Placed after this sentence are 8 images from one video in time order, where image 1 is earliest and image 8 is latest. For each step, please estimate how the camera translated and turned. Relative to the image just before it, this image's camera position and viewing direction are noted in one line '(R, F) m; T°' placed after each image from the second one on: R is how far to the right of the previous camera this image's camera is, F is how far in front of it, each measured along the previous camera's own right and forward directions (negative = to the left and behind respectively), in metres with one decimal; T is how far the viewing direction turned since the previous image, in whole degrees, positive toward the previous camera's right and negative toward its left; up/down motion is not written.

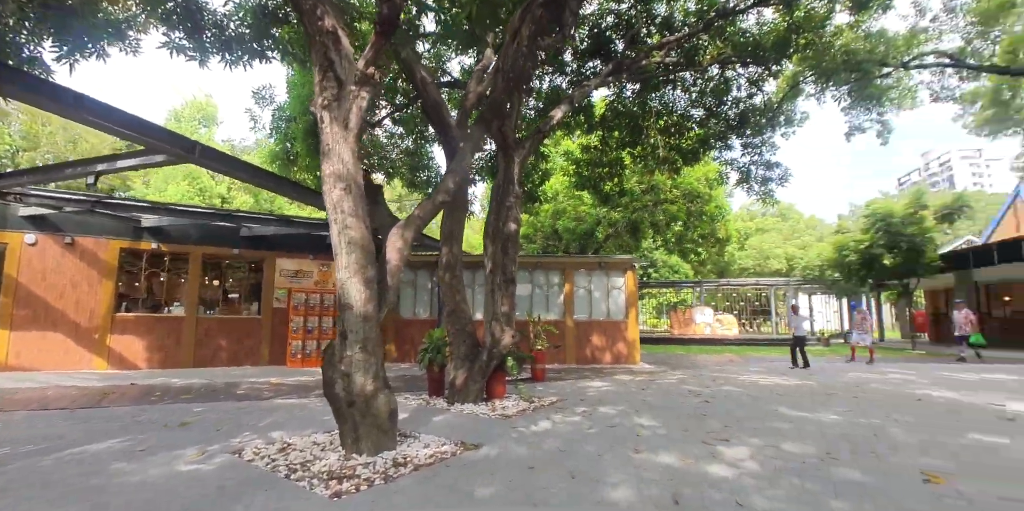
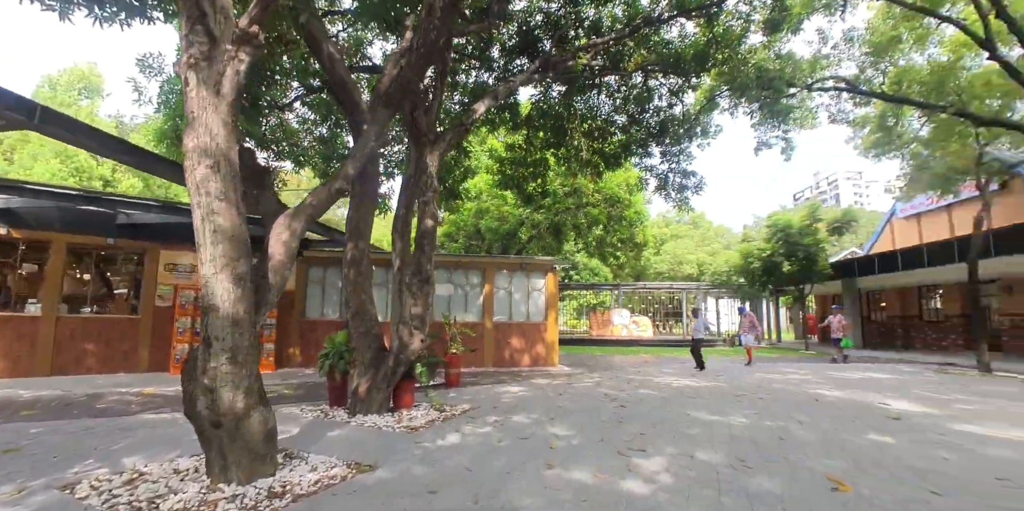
(+0.2, +0.4) m; +9°
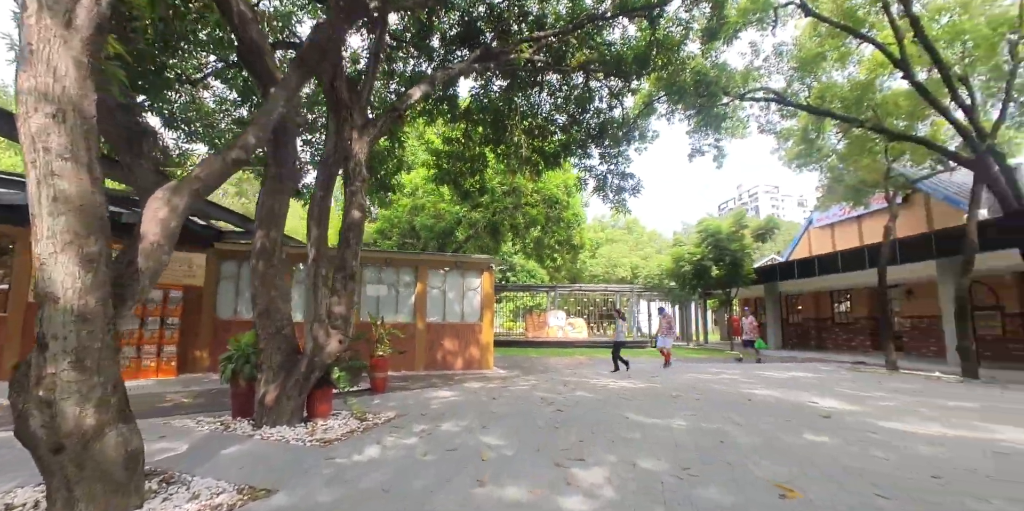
(+0.1, +0.4) m; +8°
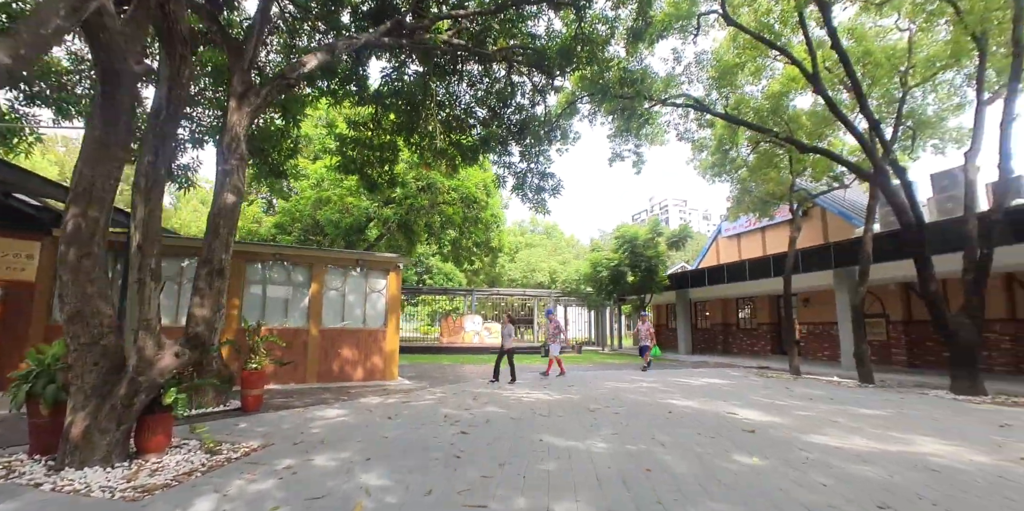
(+0.2, +0.8) m; +10°
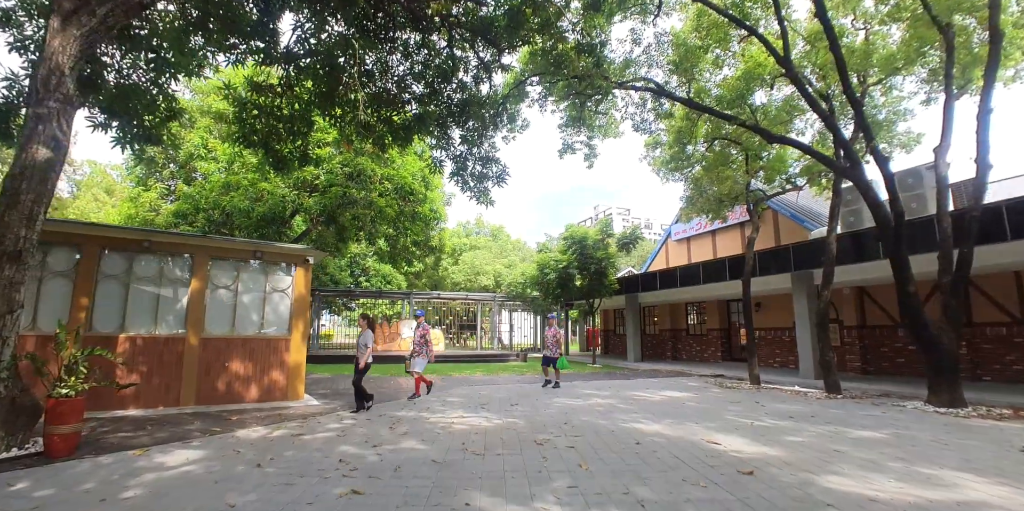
(+0.2, +1.4) m; +7°
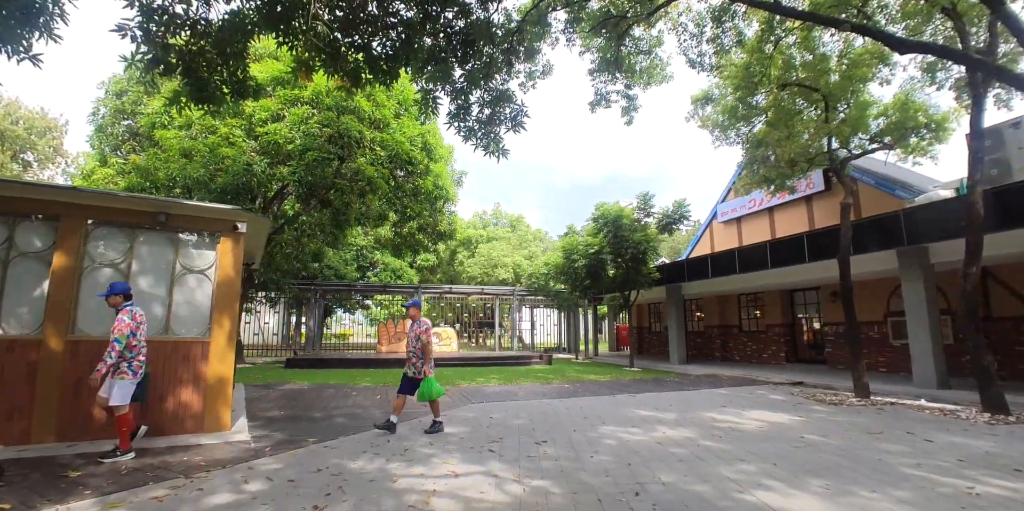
(0.0, +2.6) m; -2°
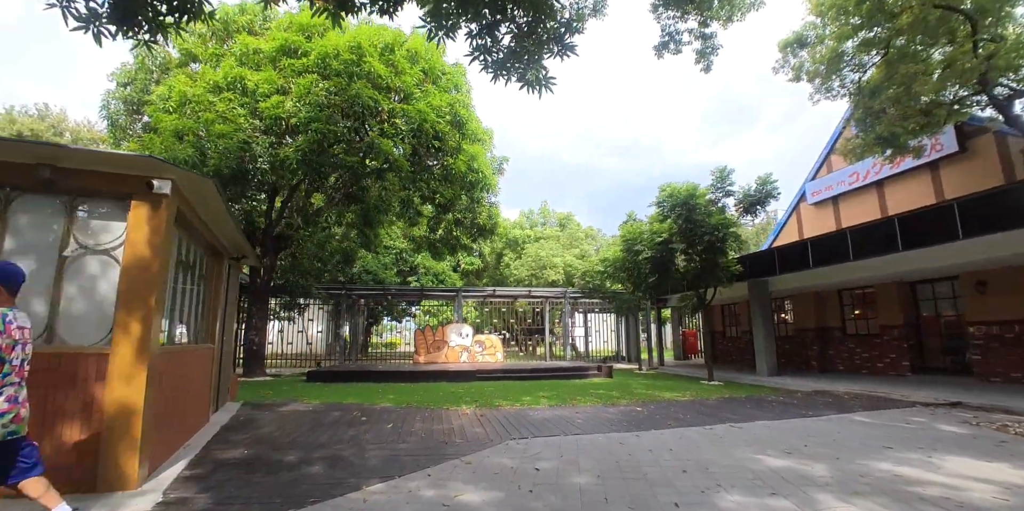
(0.0, +2.0) m; -6°
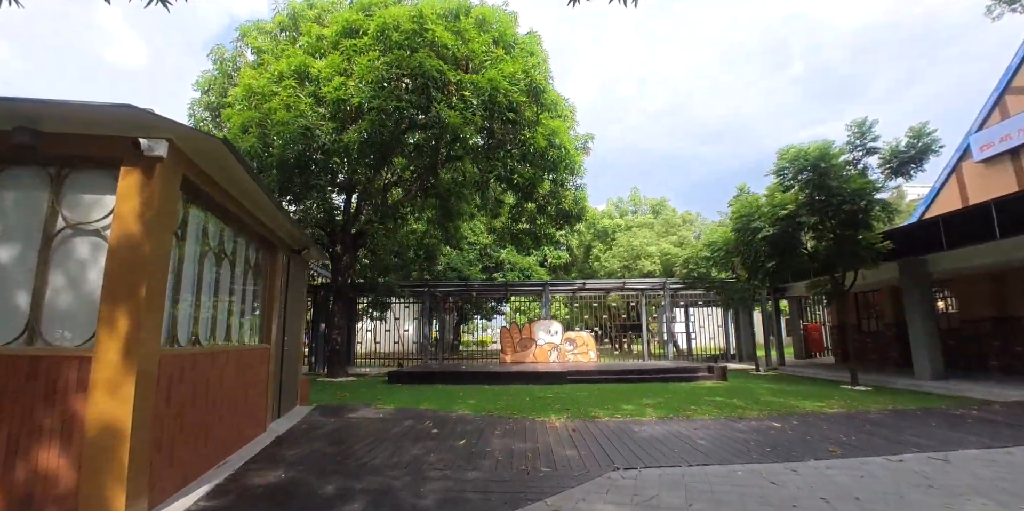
(0.0, +1.2) m; -11°
